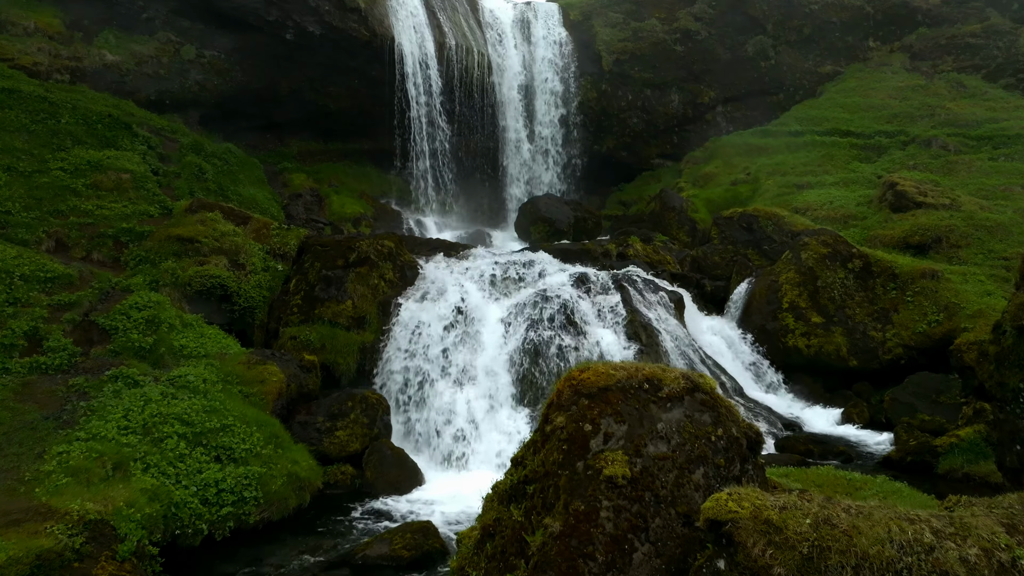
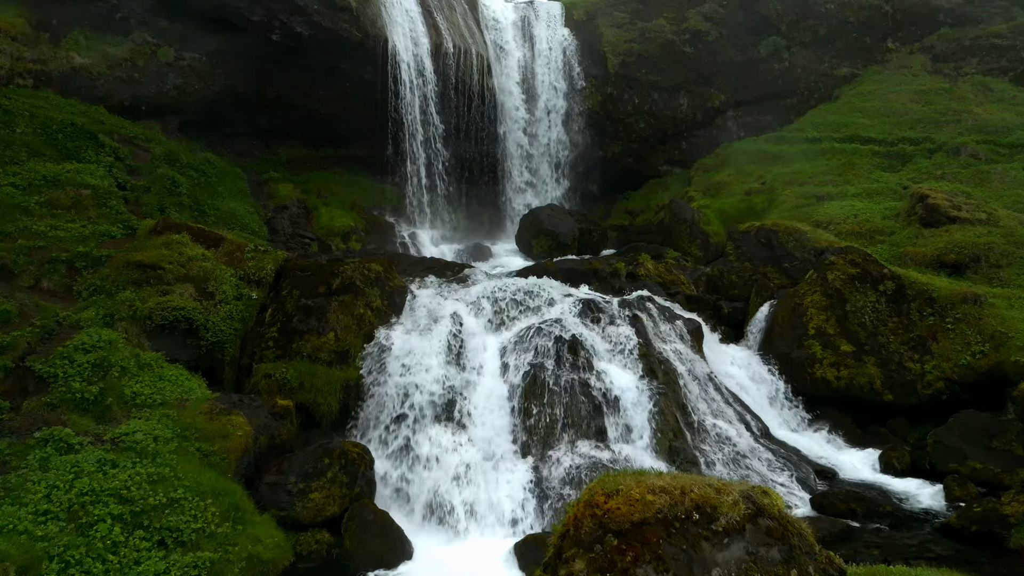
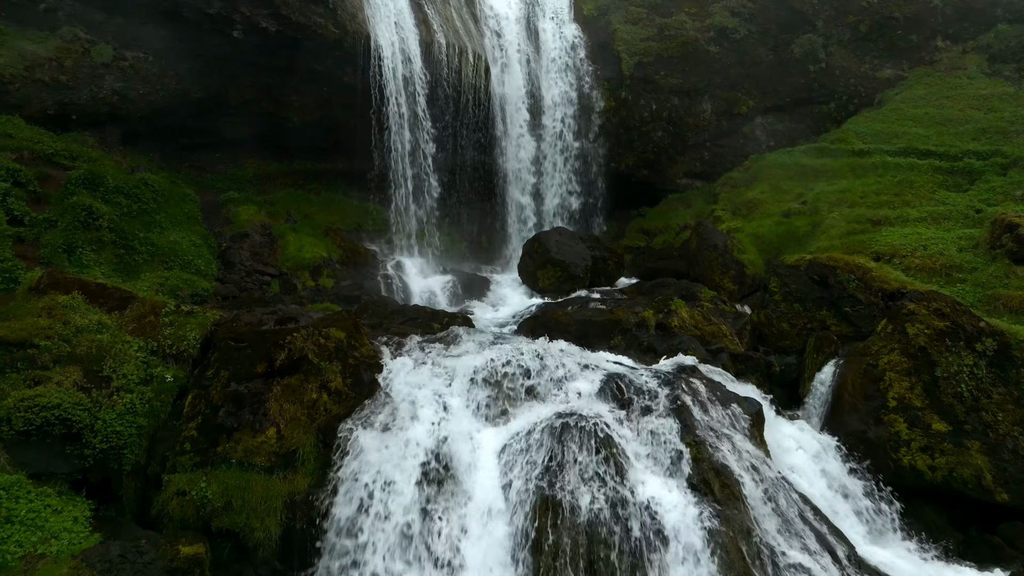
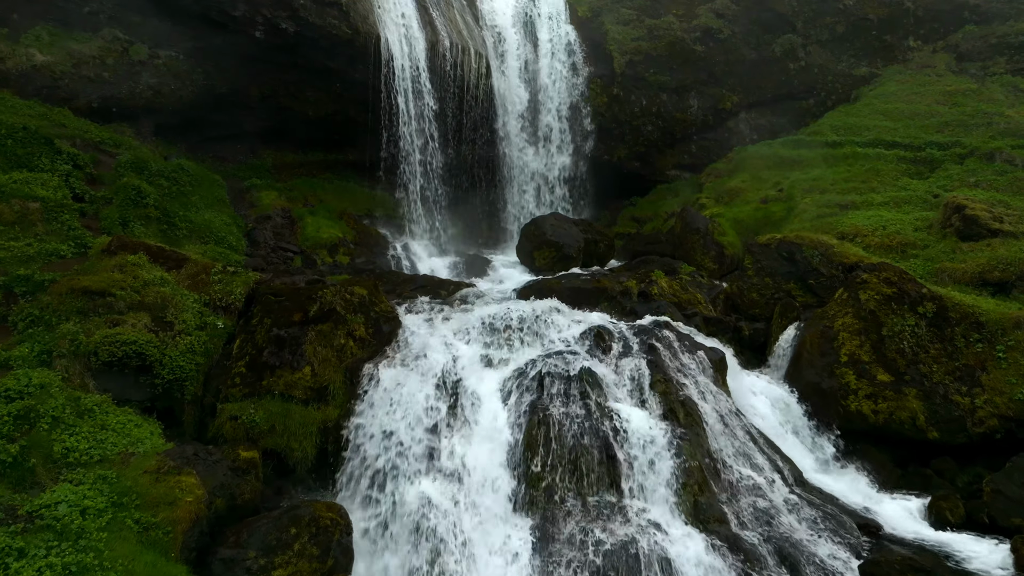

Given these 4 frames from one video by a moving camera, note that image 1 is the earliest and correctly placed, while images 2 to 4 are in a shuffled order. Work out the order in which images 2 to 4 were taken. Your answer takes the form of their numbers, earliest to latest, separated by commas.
2, 4, 3
